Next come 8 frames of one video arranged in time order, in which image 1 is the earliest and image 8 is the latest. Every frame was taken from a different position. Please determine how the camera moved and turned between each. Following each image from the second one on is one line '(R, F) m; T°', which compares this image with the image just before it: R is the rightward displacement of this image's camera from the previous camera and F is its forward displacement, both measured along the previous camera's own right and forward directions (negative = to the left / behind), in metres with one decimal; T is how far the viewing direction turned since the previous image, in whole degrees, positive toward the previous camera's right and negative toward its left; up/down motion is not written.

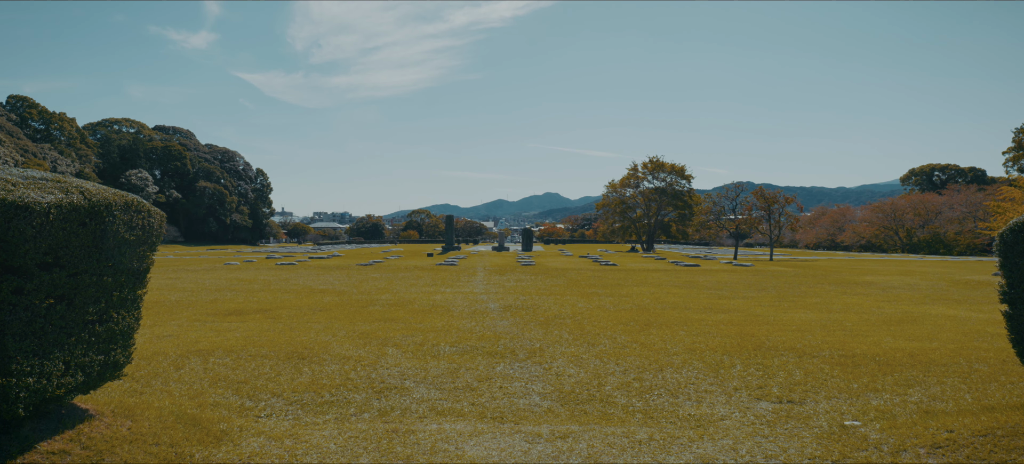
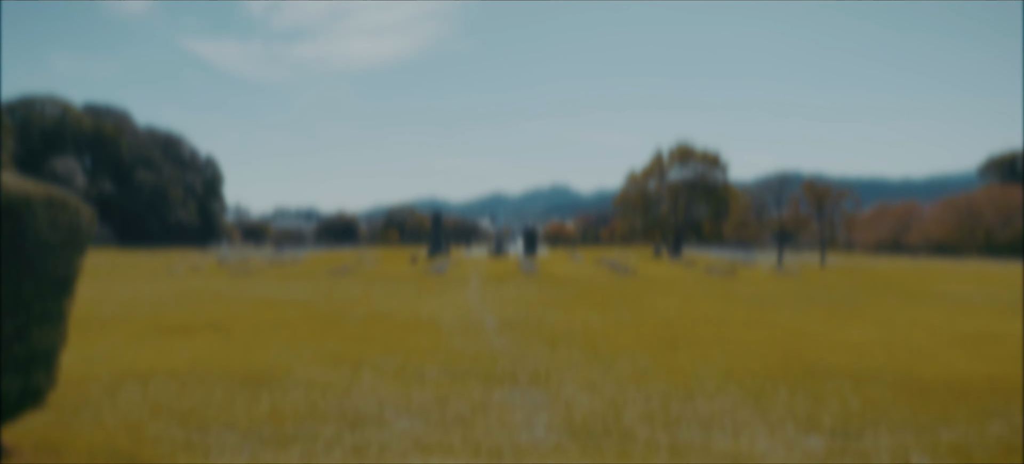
(-0.5, +2.4) m; +3°
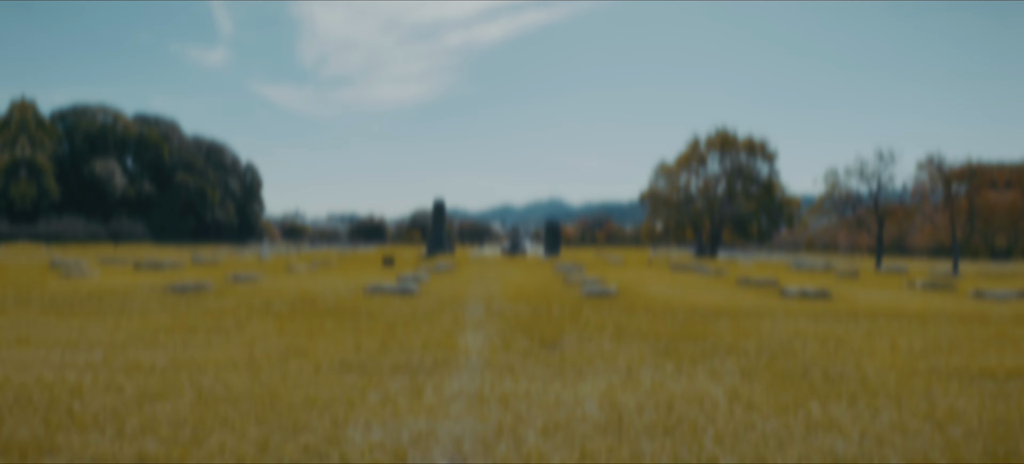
(+0.4, +1.0) m; -5°
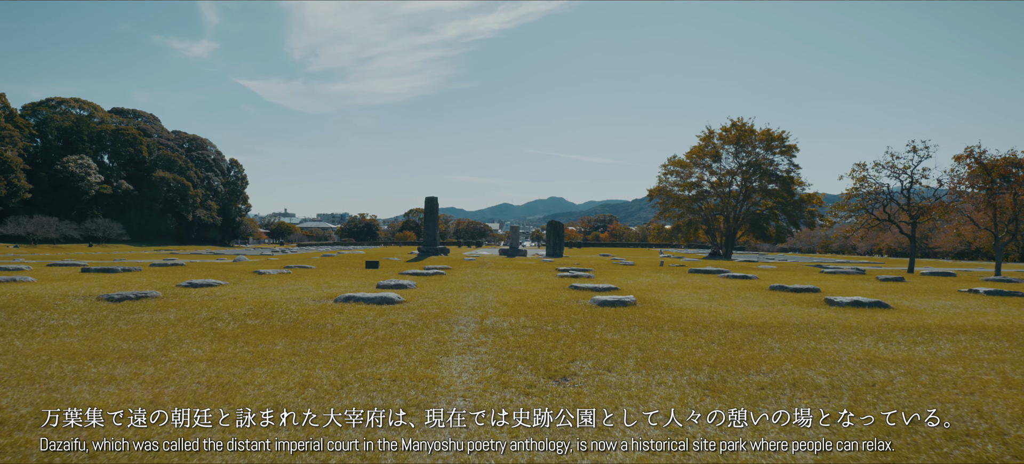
(-0.1, +0.7) m; +1°
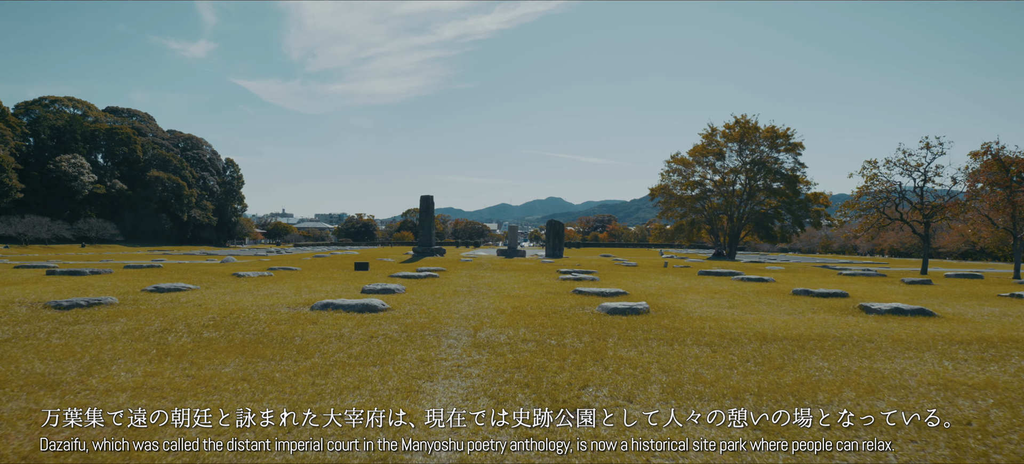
(0.0, +0.2) m; 0°
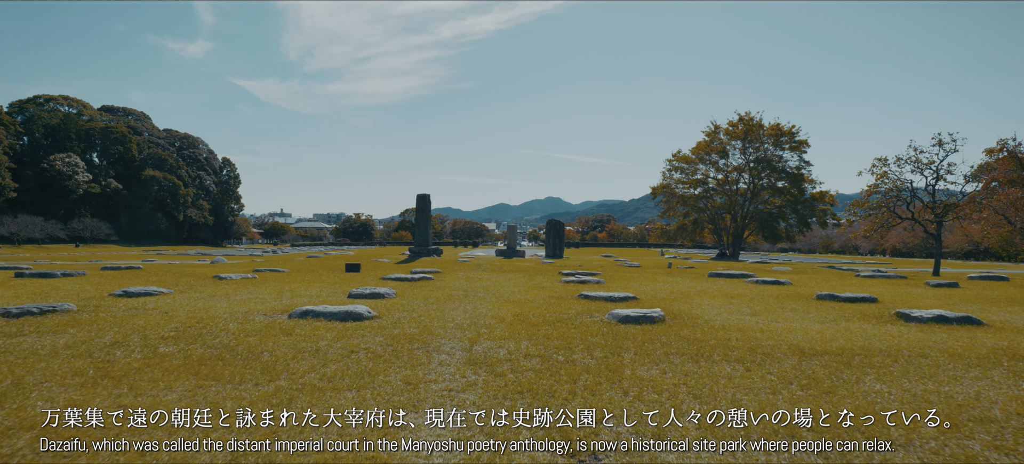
(0.0, +0.2) m; 0°
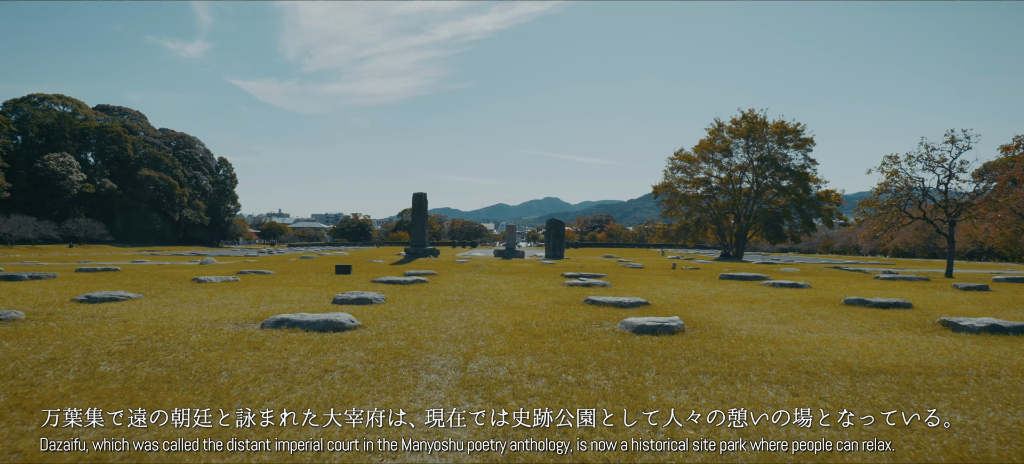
(0.0, +0.2) m; 0°
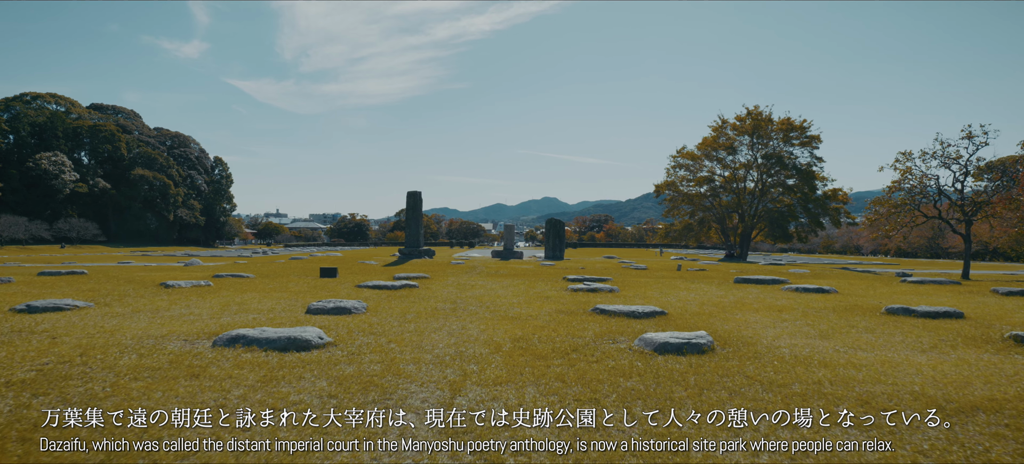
(0.0, +0.2) m; 0°
